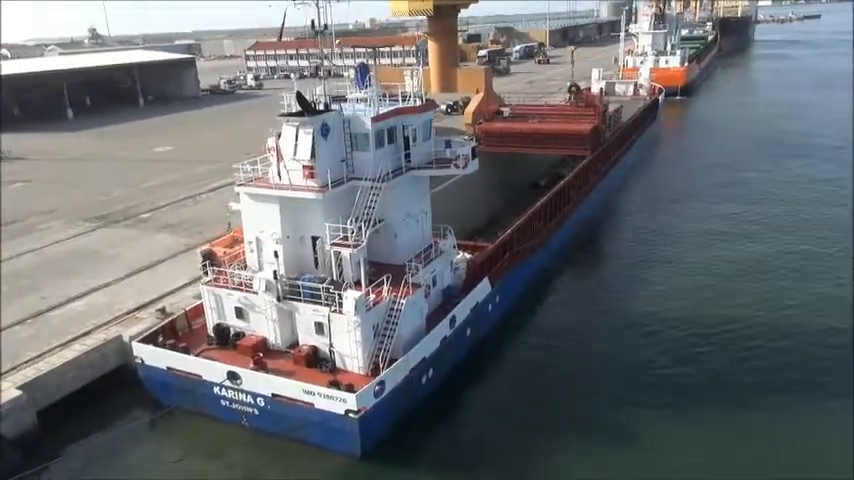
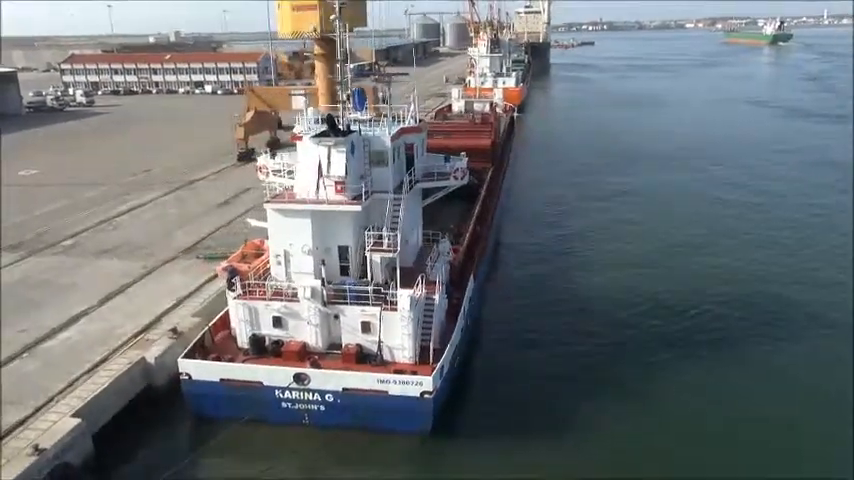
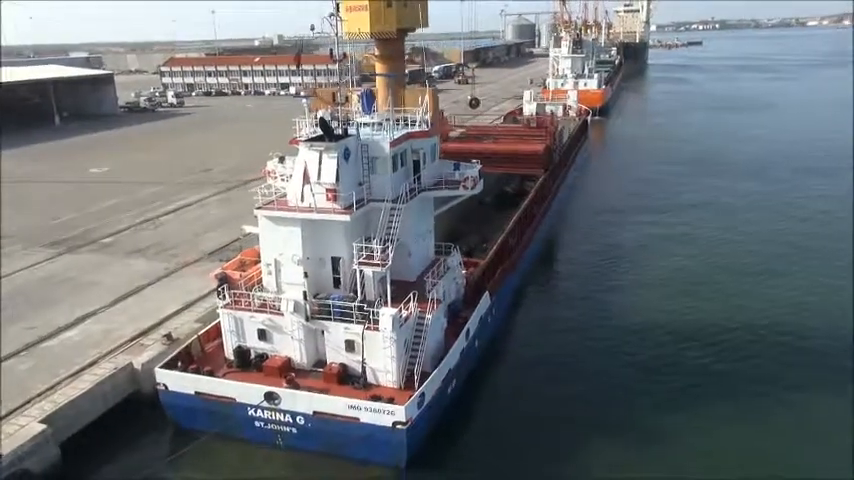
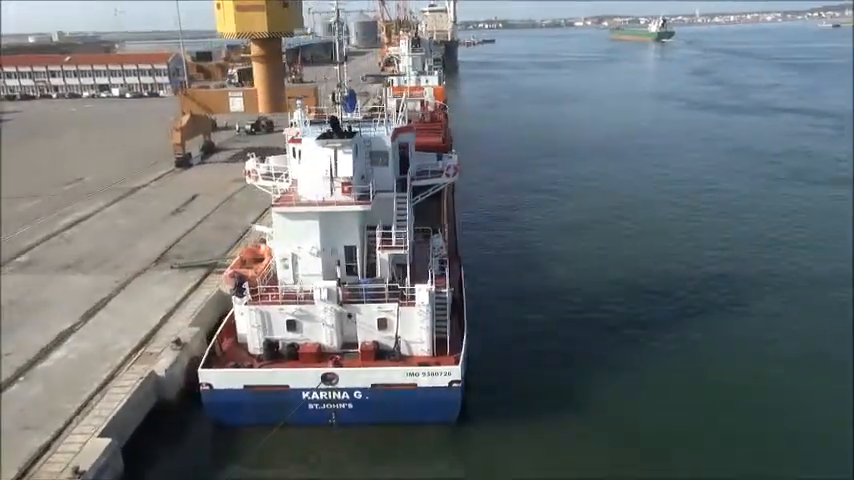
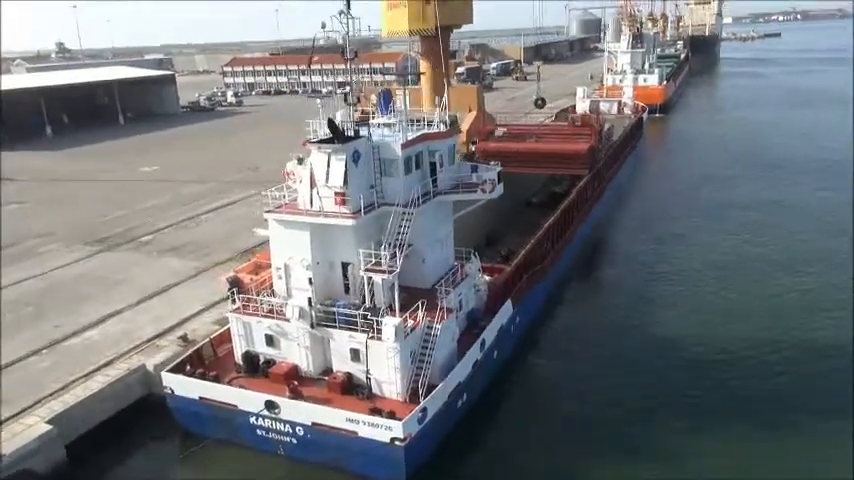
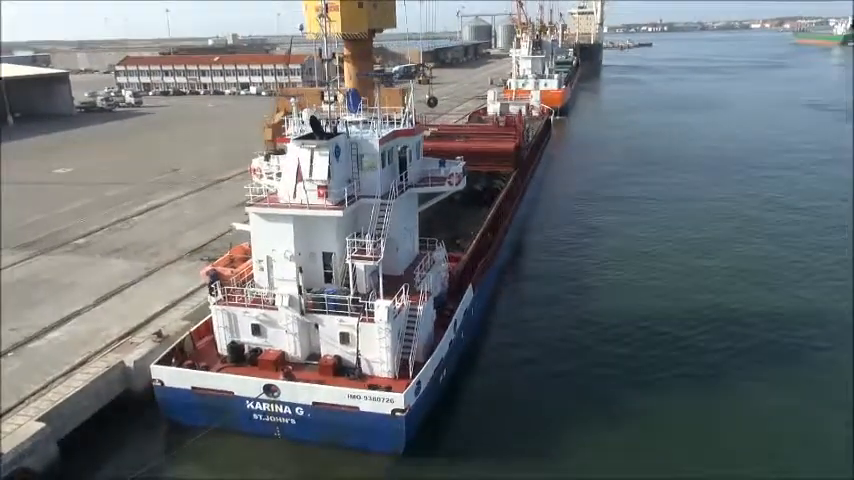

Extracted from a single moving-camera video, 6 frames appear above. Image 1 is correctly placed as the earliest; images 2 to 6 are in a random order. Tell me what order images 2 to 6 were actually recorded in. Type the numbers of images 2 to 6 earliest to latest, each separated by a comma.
5, 3, 6, 2, 4
